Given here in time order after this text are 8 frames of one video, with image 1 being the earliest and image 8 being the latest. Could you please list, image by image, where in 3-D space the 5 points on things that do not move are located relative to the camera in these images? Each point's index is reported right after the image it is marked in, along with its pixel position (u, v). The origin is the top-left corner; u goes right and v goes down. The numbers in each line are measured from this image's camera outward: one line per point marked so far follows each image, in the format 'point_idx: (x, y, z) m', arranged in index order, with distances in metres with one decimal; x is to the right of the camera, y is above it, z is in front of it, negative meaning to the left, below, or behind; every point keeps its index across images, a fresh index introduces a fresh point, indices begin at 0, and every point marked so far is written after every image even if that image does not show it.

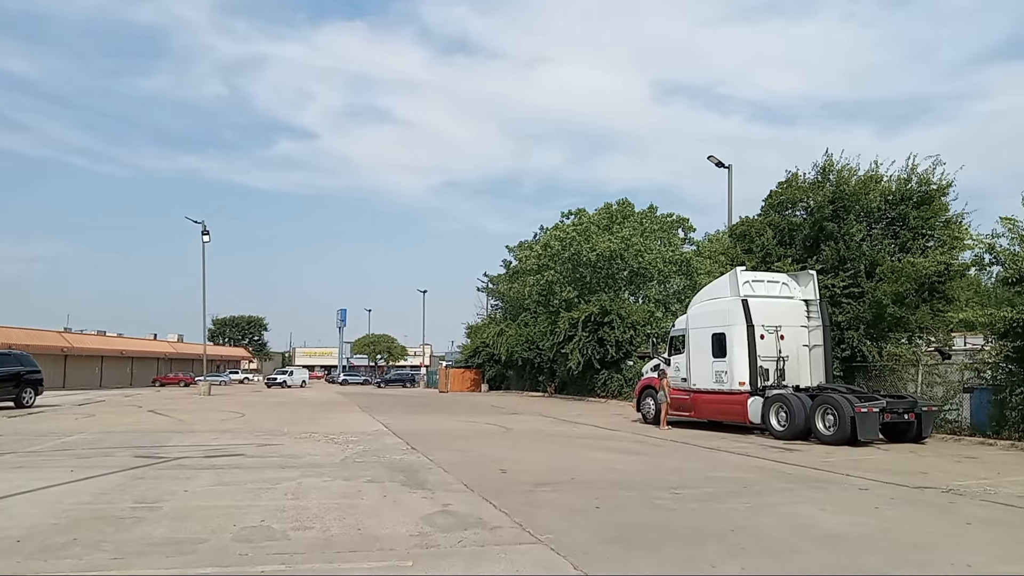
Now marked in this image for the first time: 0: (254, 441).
0: (-5.9, -3.5, +17.3) m
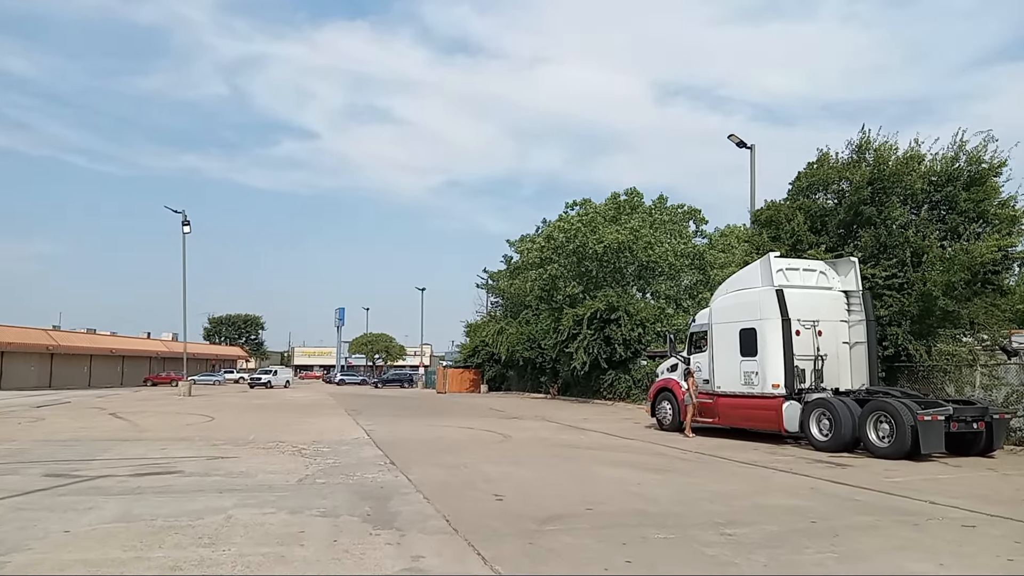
0: (-5.9, -3.2, +14.6) m
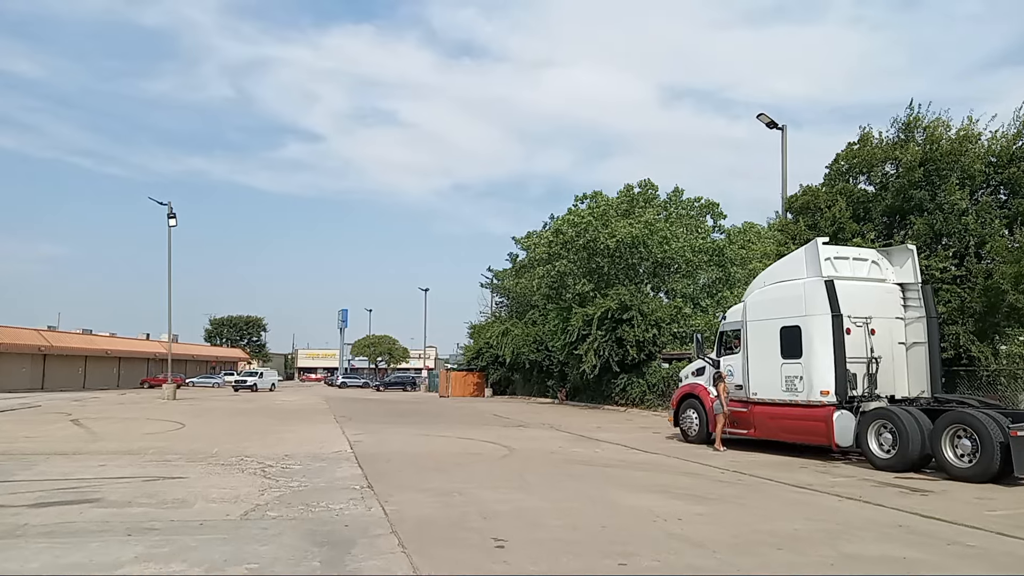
0: (-5.8, -2.9, +12.2) m
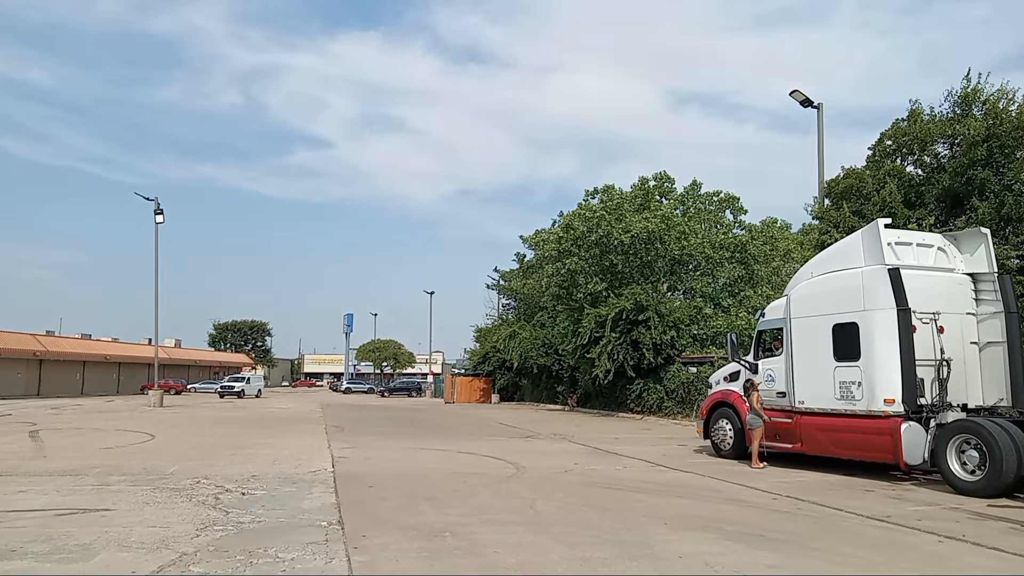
0: (-5.7, -2.8, +9.9) m
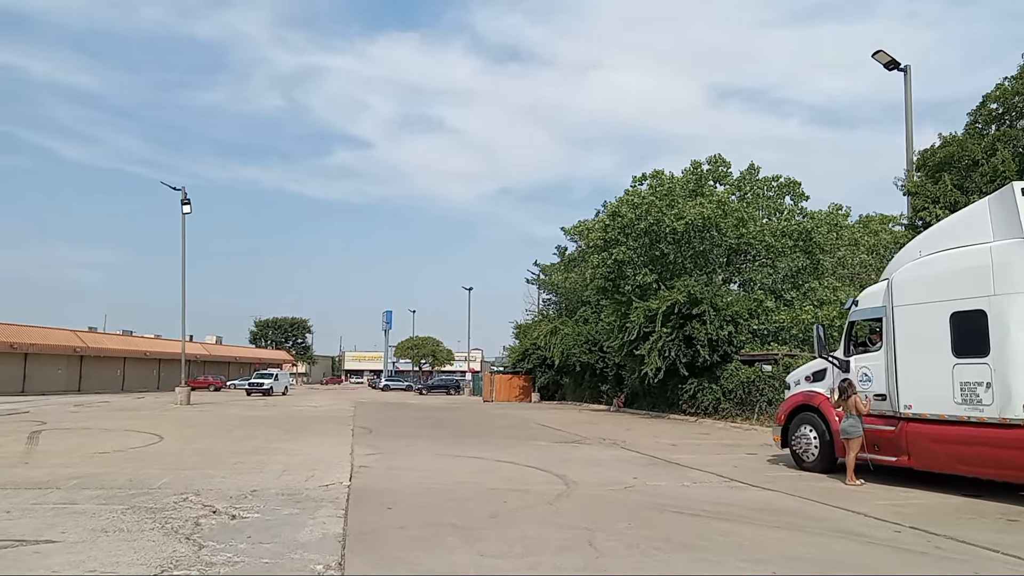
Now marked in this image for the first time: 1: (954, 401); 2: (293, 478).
0: (-5.2, -2.5, +7.9) m
1: (+6.7, -1.7, +11.6) m
2: (-3.4, -2.9, +11.8) m
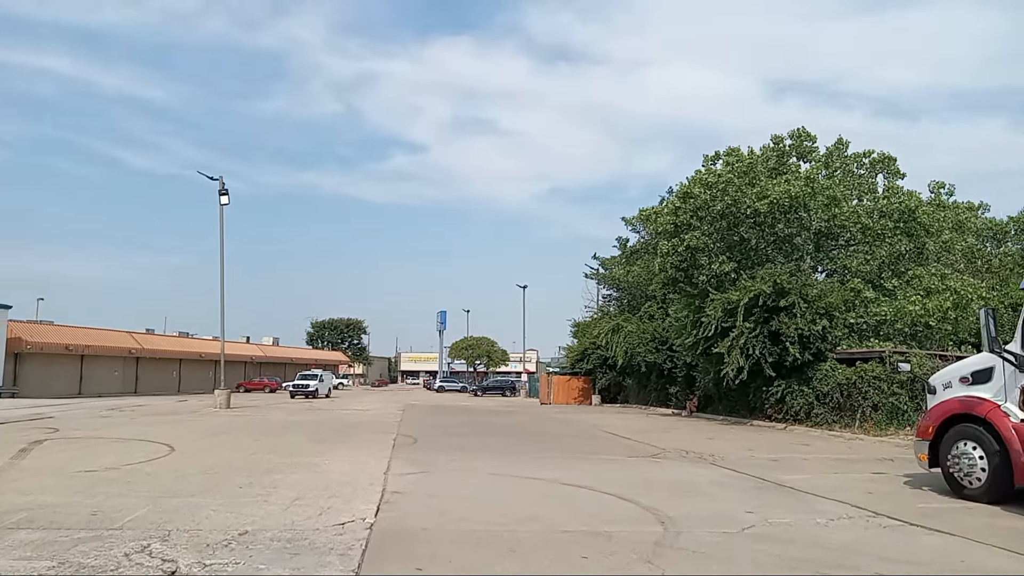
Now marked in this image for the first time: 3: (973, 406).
0: (-4.5, -2.2, +5.3) m
1: (+7.6, -1.3, +8.2) m
2: (-2.5, -2.7, +9.0) m
3: (+6.8, -1.7, +11.0) m
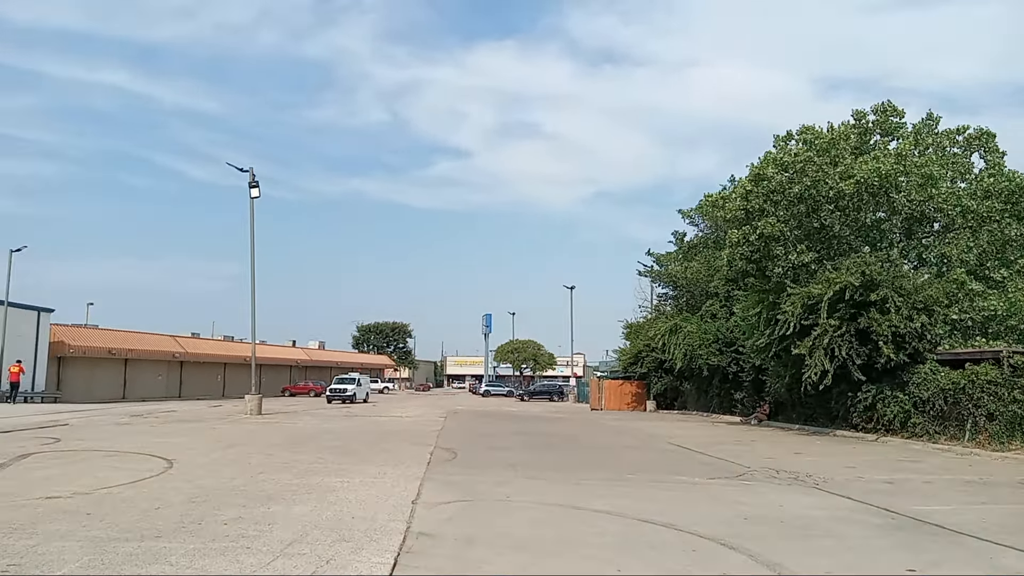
0: (-4.2, -2.0, +3.0) m
1: (+8.1, -1.0, +5.1) m
2: (-1.9, -2.4, +6.5) m
3: (+7.5, -1.4, +8.0) m
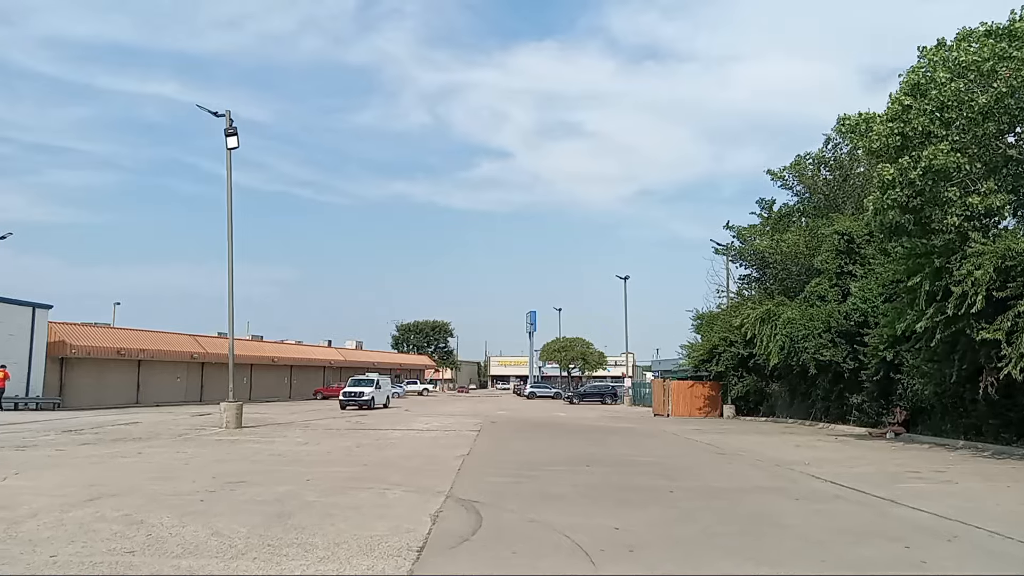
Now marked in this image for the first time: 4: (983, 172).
0: (-4.1, -1.2, -4.0) m
1: (+8.2, -0.1, -2.6) m
2: (-1.6, -1.6, -0.6) m
3: (+7.8, -0.5, +0.3) m
4: (+10.9, +2.7, +17.6) m
